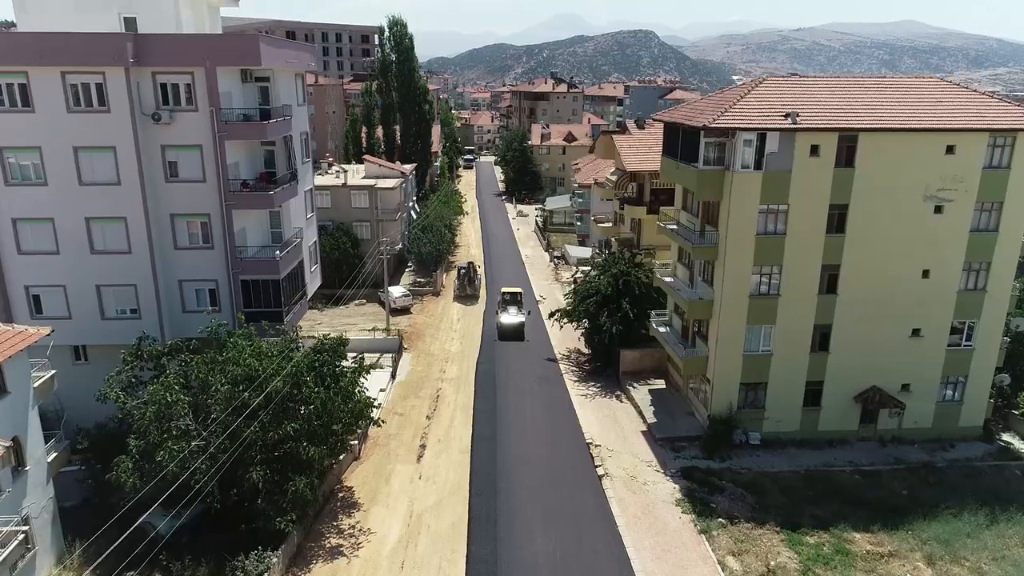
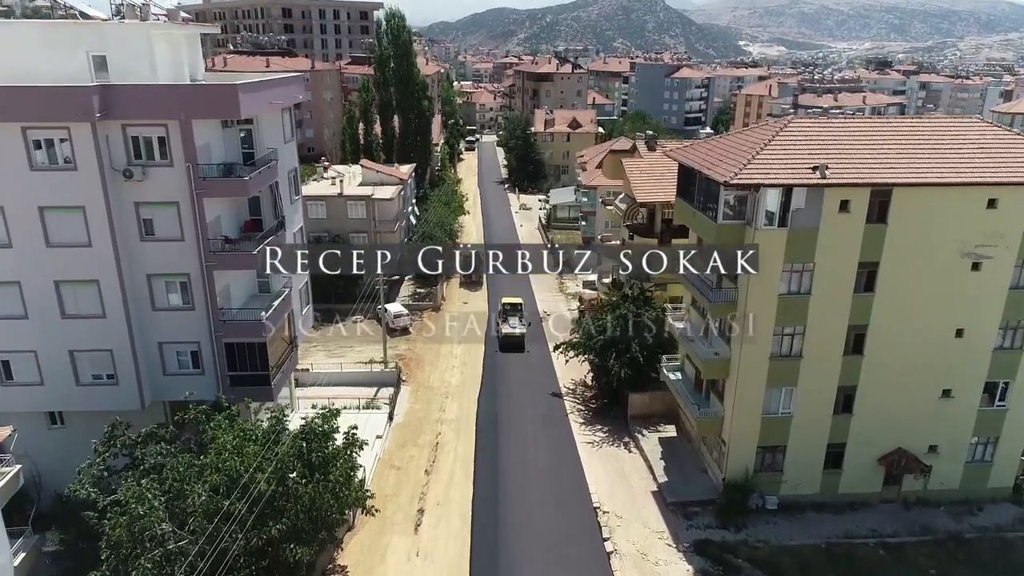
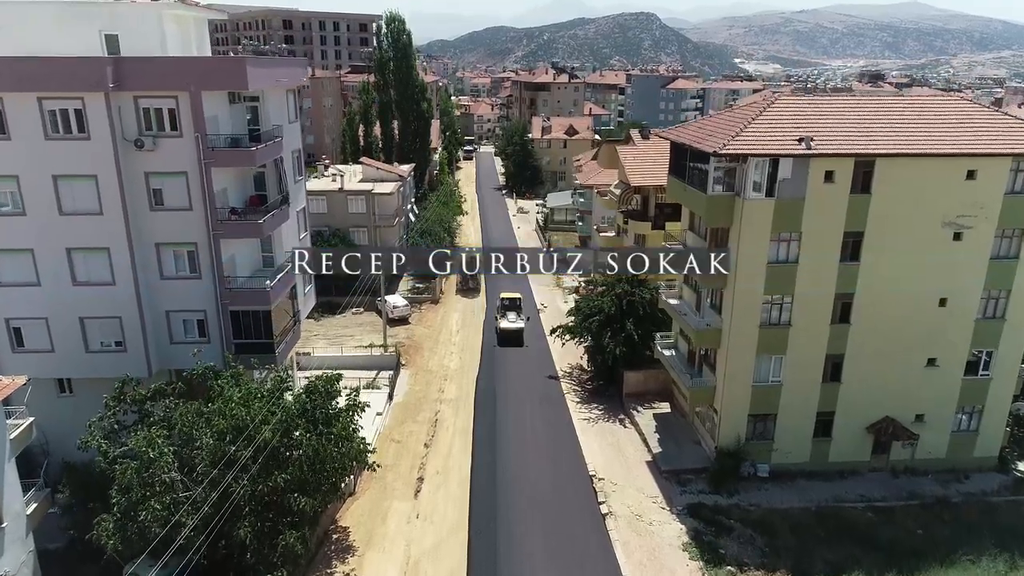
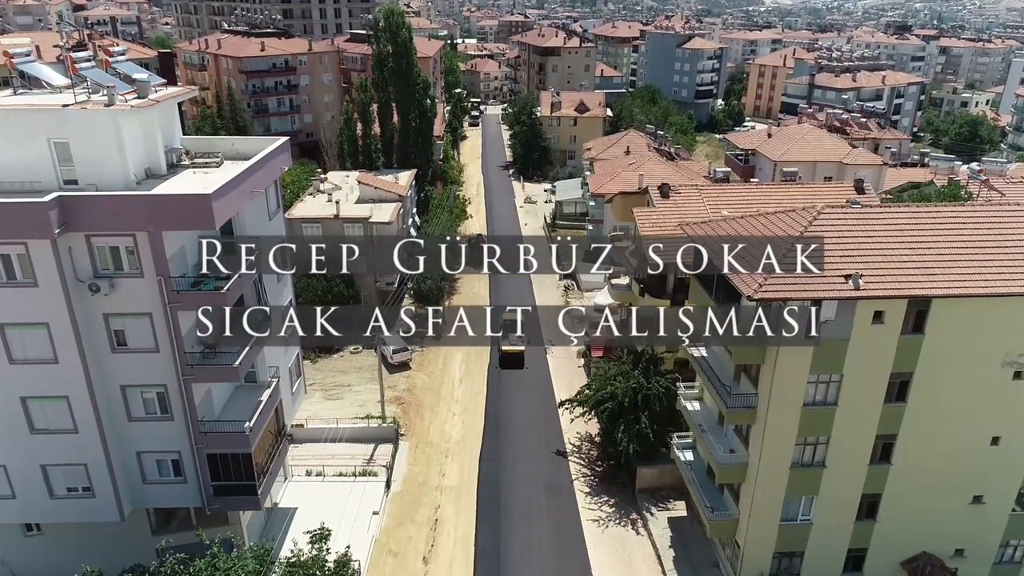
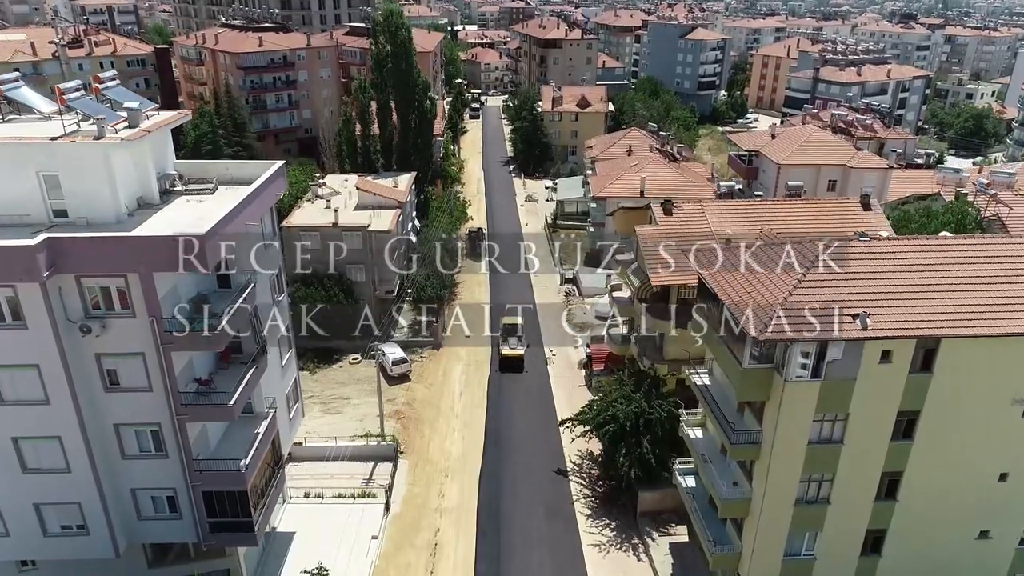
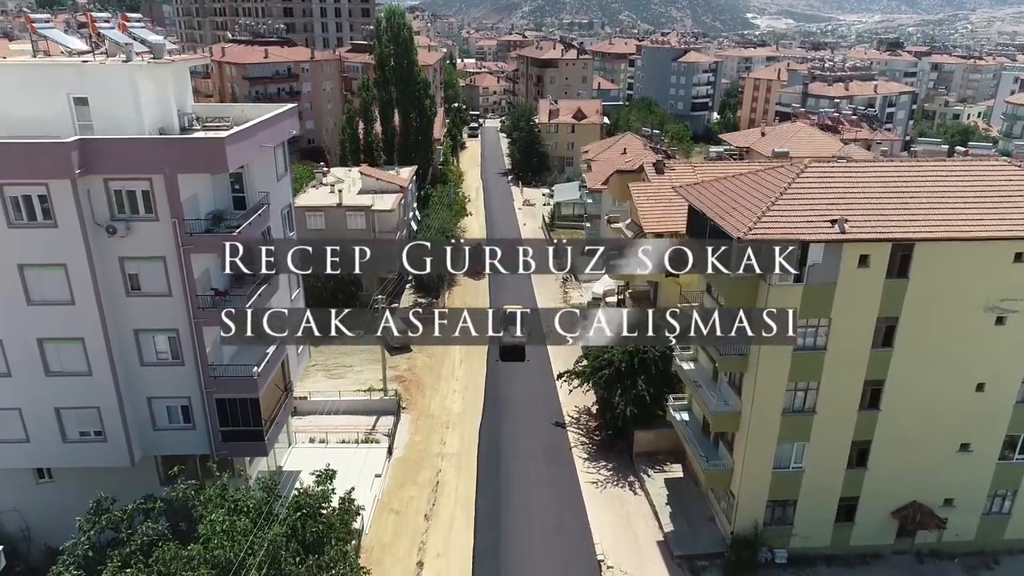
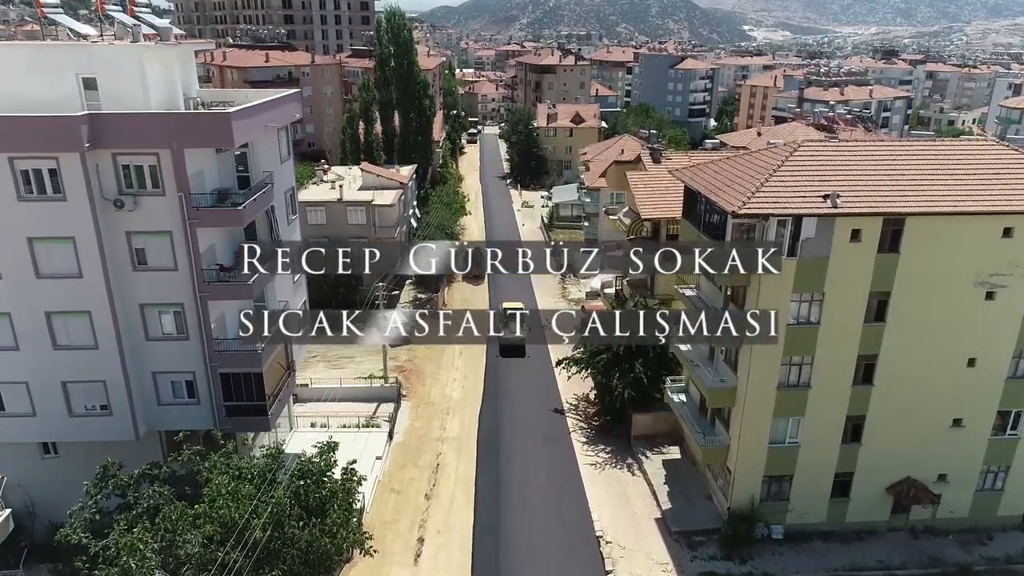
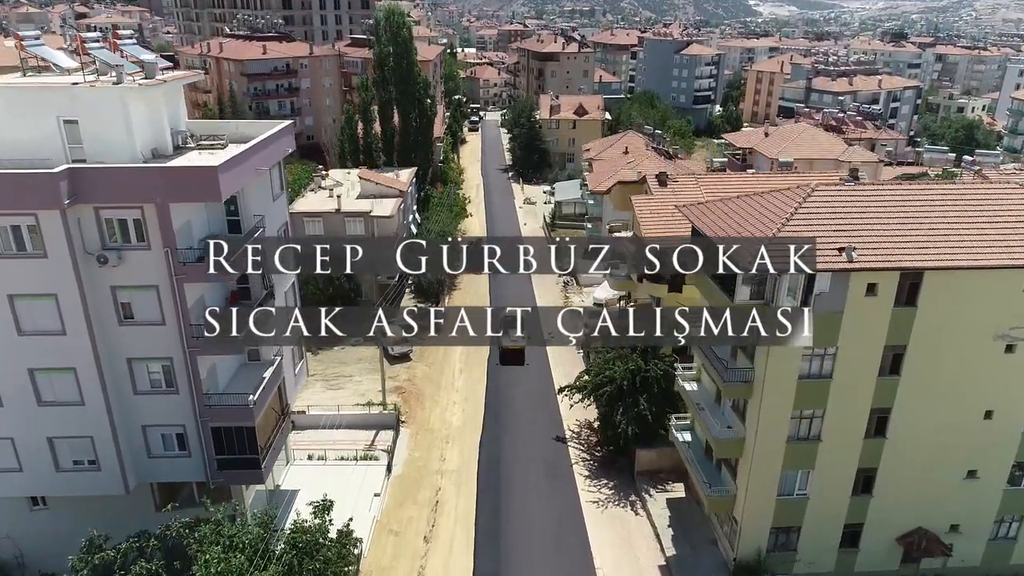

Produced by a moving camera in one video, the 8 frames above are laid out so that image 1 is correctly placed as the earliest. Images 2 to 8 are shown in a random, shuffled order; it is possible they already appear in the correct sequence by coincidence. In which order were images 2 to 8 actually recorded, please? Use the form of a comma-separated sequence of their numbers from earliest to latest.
3, 2, 7, 6, 8, 4, 5
